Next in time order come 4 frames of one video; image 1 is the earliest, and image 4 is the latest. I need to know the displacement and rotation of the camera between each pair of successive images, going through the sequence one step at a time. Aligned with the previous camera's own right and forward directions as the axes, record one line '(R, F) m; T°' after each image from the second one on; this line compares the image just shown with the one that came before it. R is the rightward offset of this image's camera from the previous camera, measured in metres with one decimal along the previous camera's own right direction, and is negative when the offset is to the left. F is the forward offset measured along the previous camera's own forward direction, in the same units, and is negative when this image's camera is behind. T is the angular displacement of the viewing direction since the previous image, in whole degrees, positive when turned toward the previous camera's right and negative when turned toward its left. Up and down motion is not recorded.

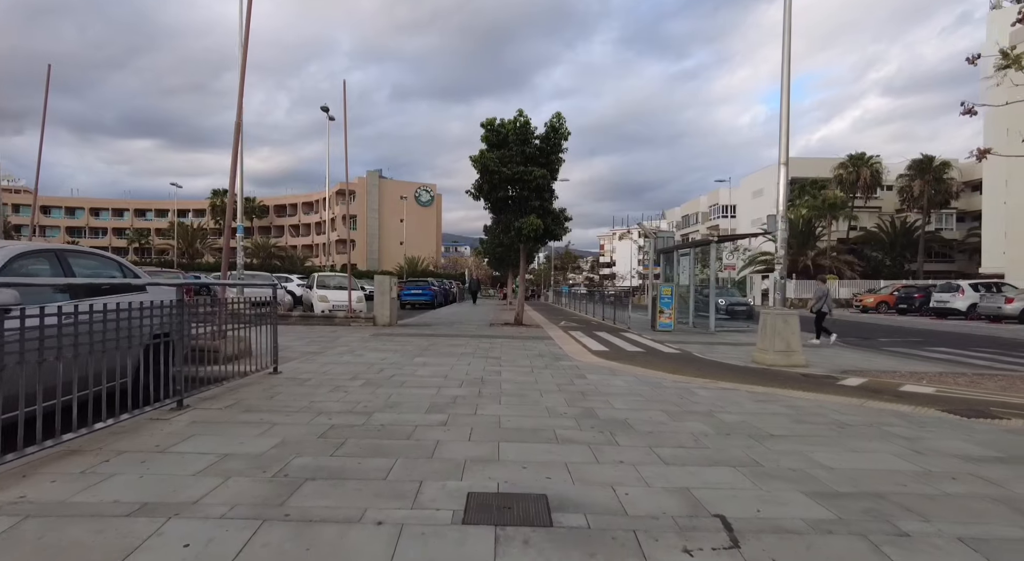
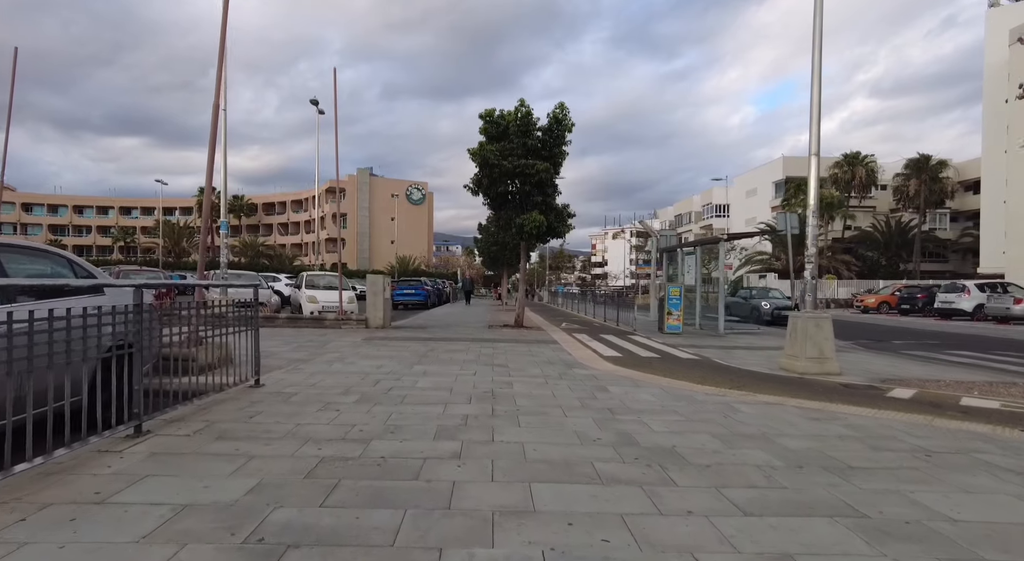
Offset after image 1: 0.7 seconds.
(-0.3, +0.9) m; +1°
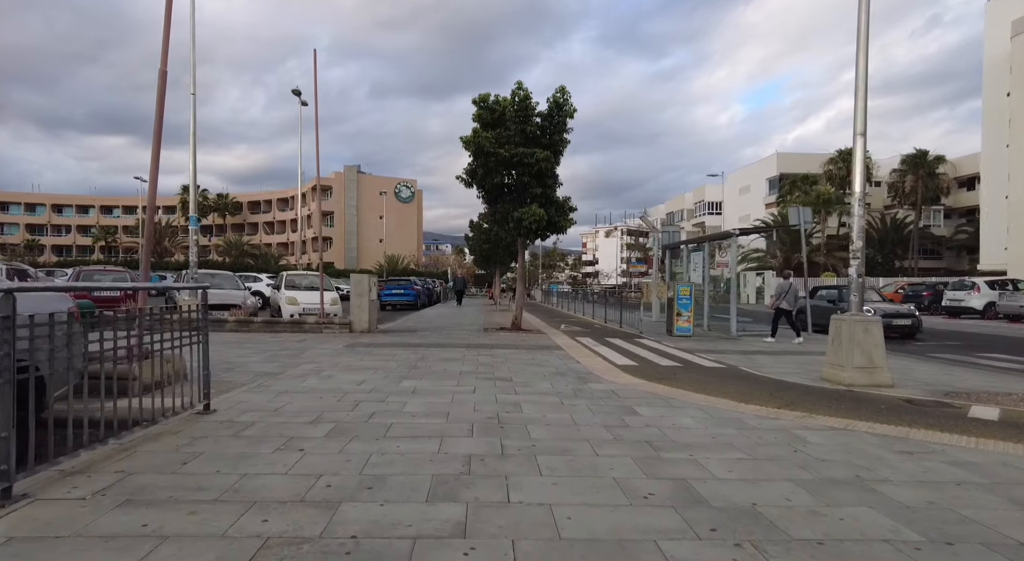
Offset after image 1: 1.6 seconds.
(-0.2, +1.3) m; +1°
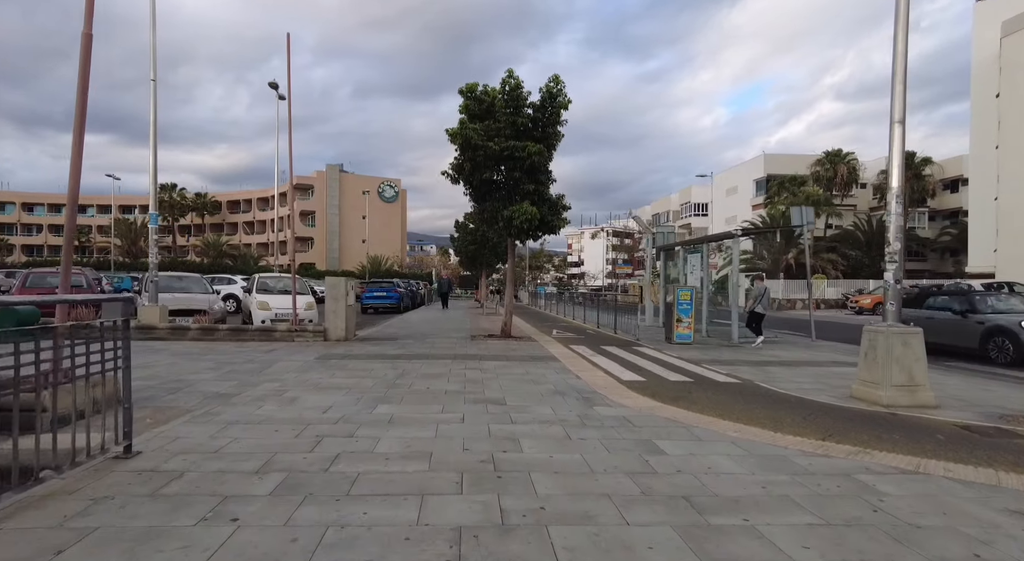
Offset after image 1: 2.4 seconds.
(-0.1, +1.0) m; +2°
